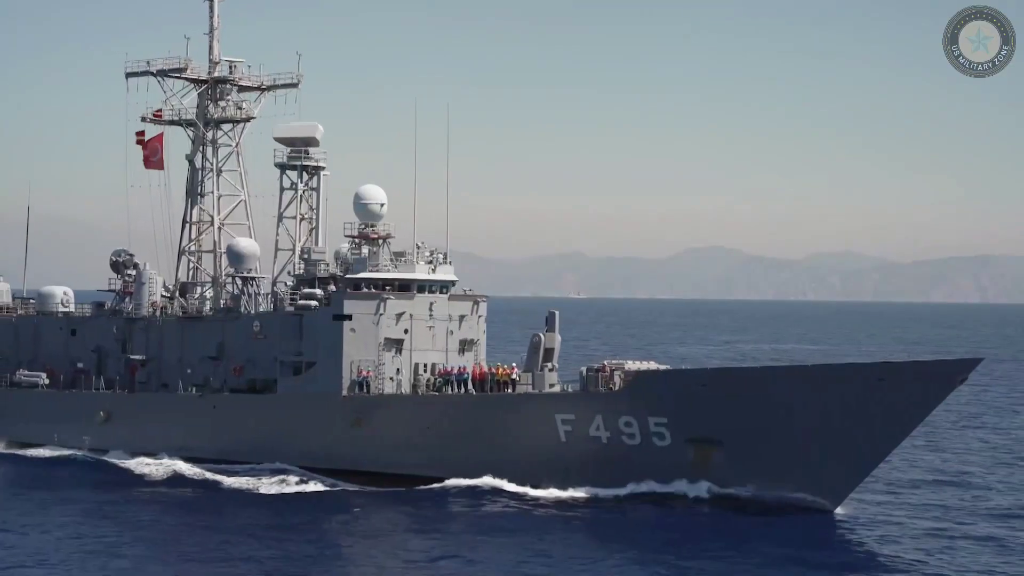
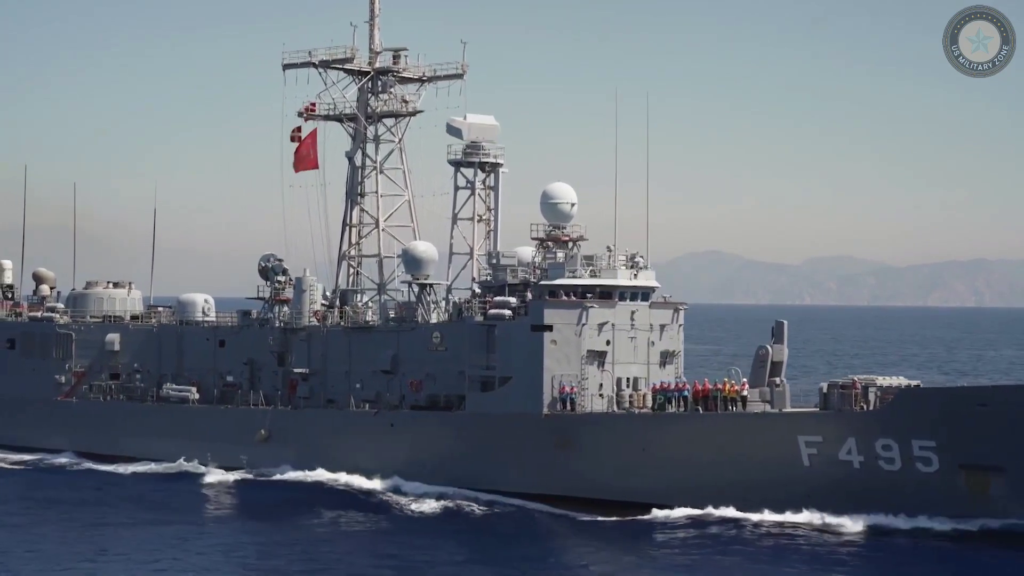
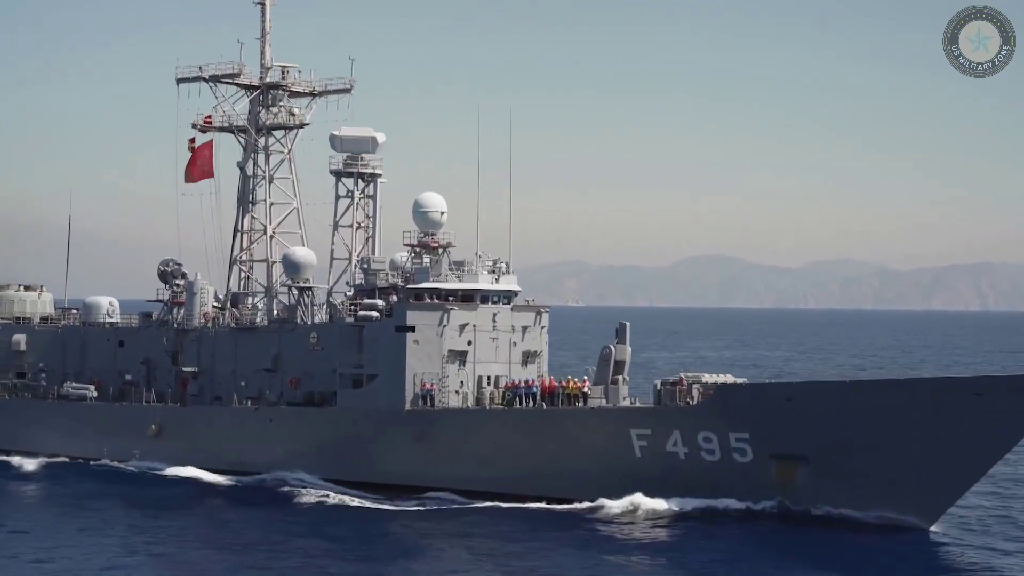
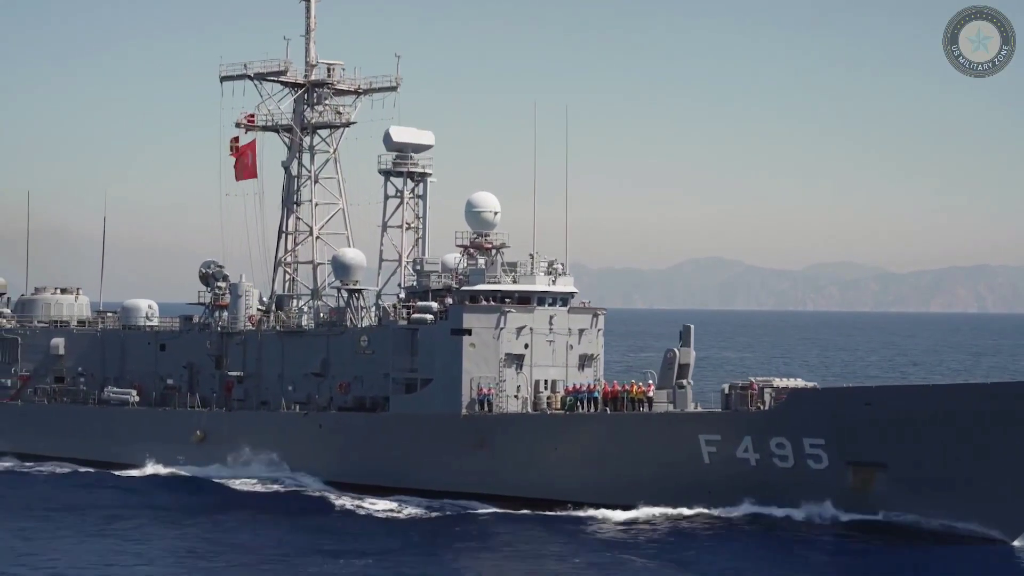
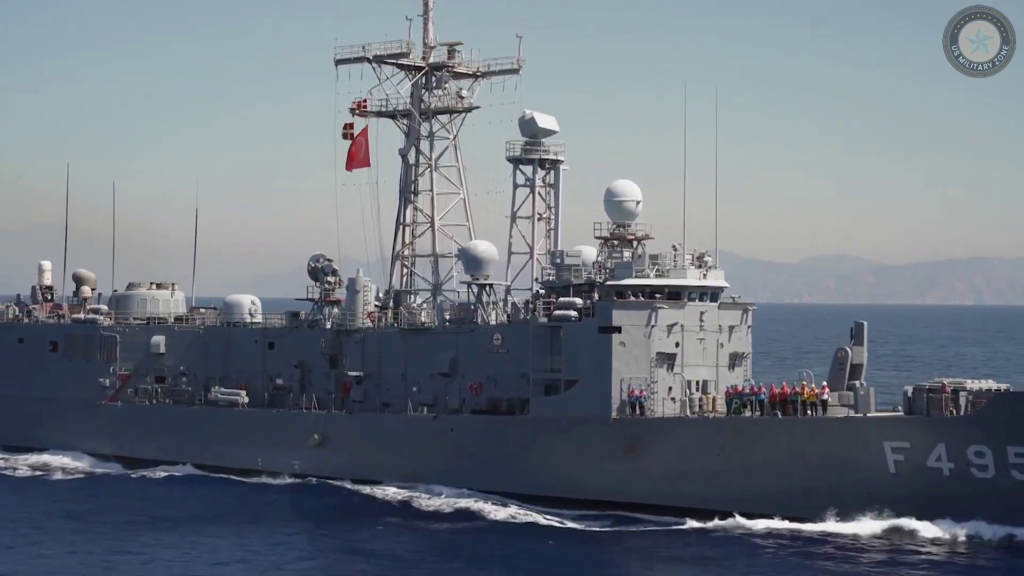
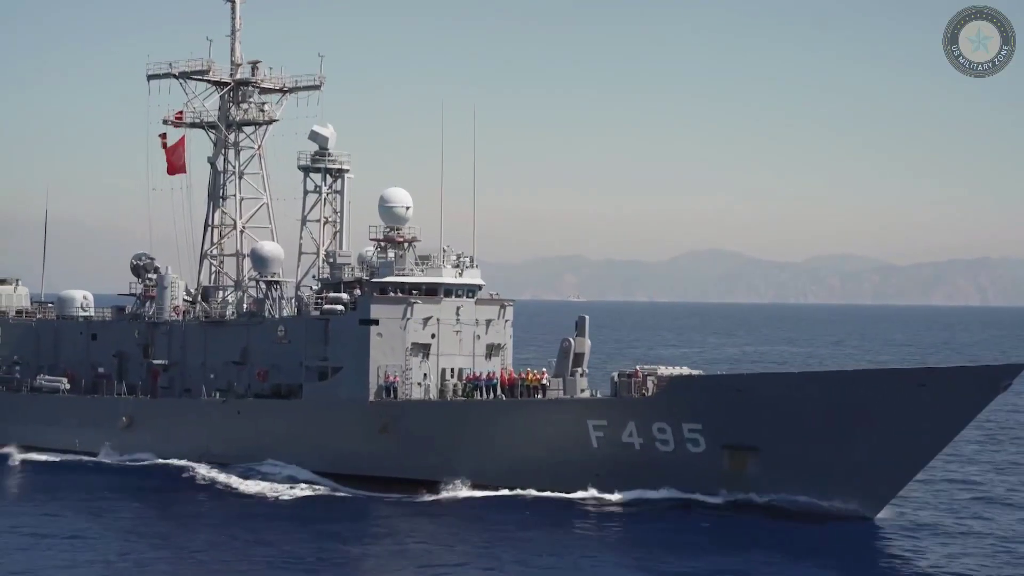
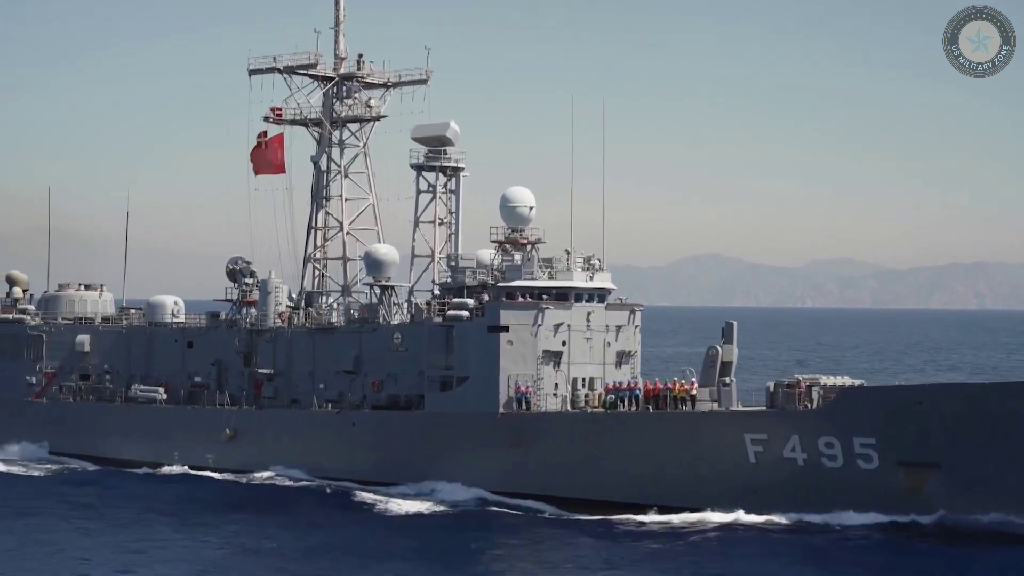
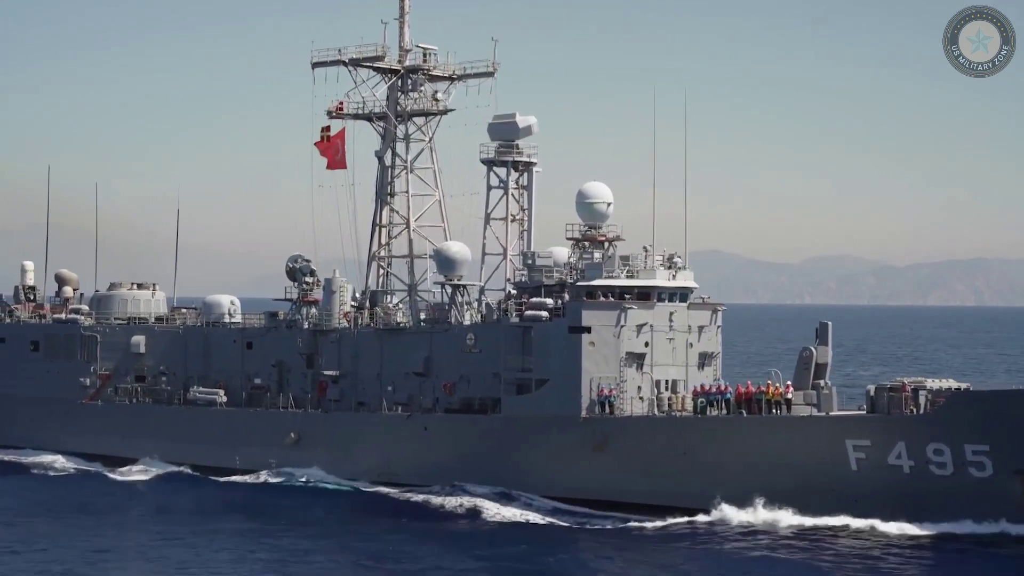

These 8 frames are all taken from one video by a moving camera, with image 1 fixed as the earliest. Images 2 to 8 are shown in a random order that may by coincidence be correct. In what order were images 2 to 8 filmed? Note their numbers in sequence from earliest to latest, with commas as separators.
6, 3, 4, 7, 2, 8, 5
